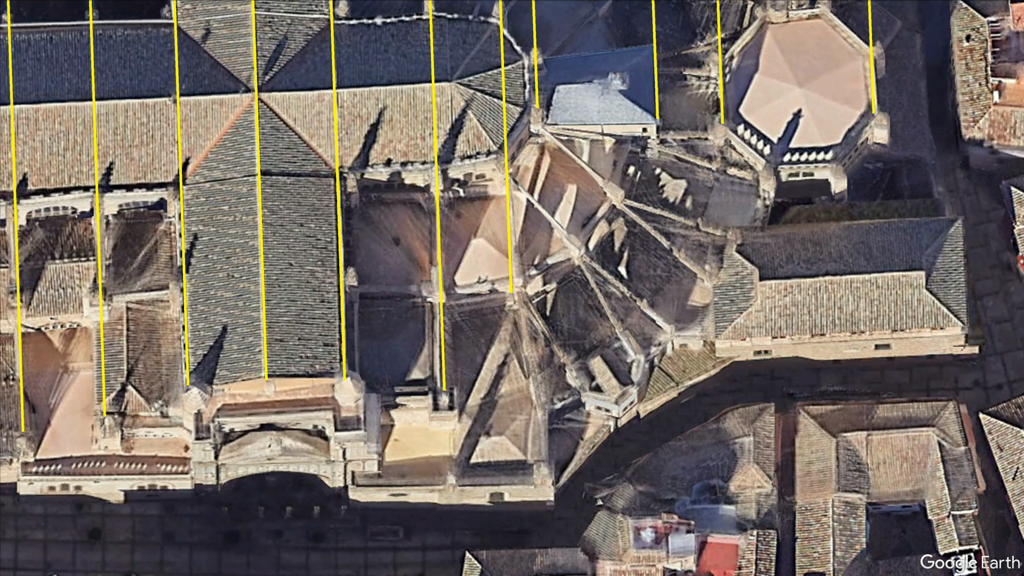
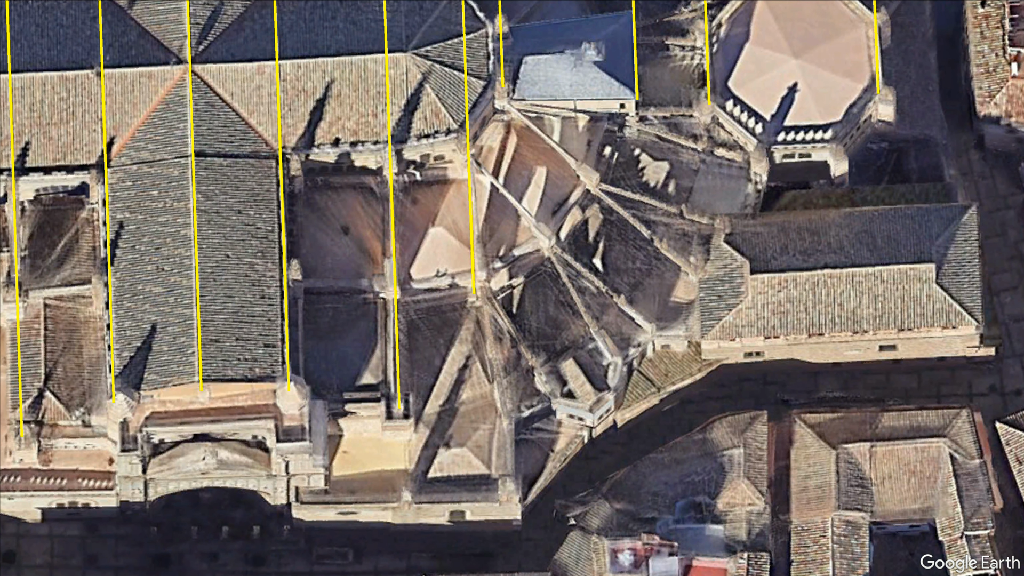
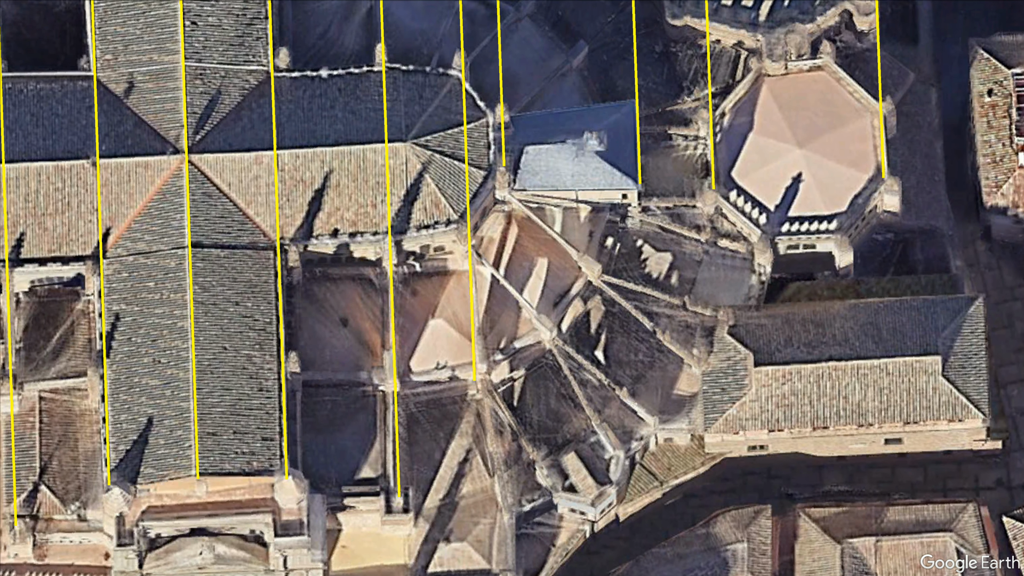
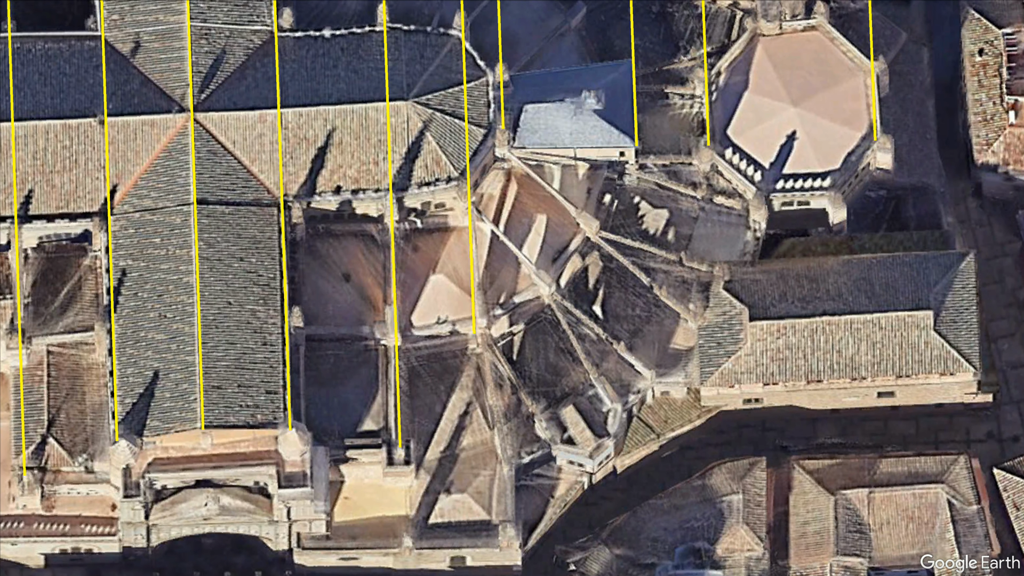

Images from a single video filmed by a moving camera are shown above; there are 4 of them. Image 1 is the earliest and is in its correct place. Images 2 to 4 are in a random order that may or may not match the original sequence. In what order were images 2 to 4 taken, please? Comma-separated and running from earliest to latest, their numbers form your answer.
2, 4, 3
